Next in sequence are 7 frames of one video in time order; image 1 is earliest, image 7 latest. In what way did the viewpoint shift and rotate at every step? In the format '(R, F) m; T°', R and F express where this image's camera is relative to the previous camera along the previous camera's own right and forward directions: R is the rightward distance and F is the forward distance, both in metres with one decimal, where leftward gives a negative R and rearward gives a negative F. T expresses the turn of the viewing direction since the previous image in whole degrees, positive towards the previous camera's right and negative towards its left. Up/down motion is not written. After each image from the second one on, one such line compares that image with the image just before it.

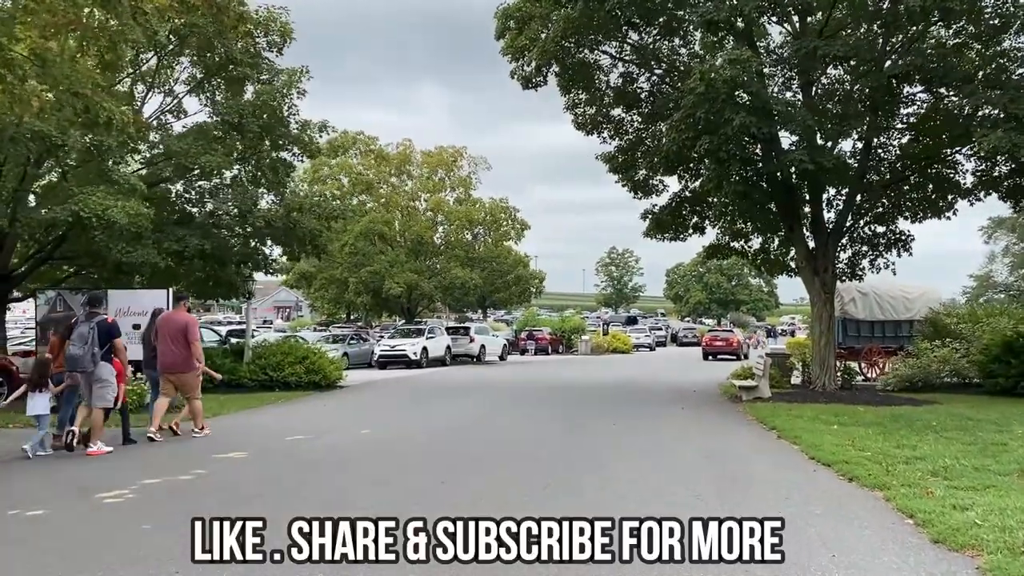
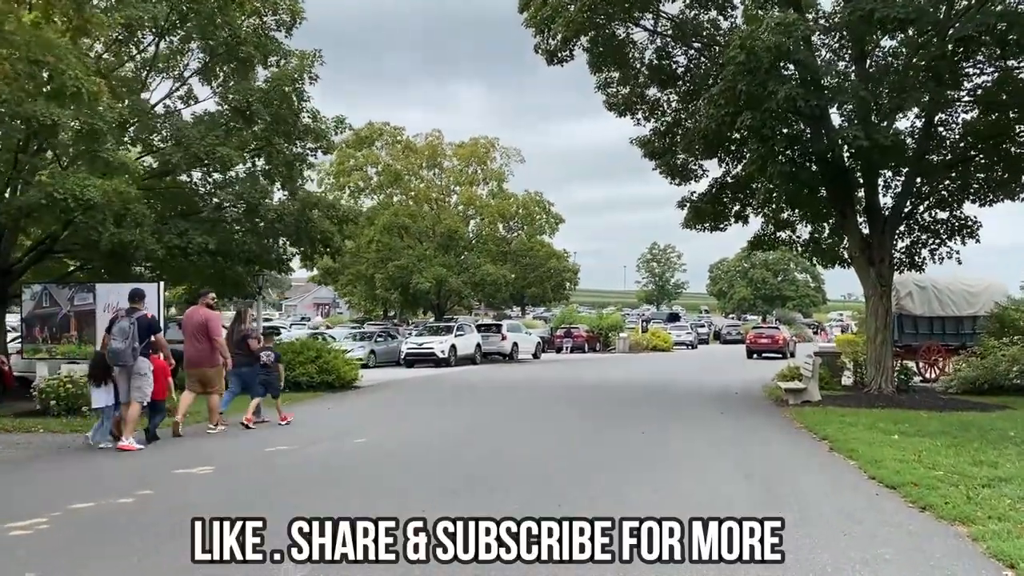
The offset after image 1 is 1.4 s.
(+0.3, +1.4) m; -3°
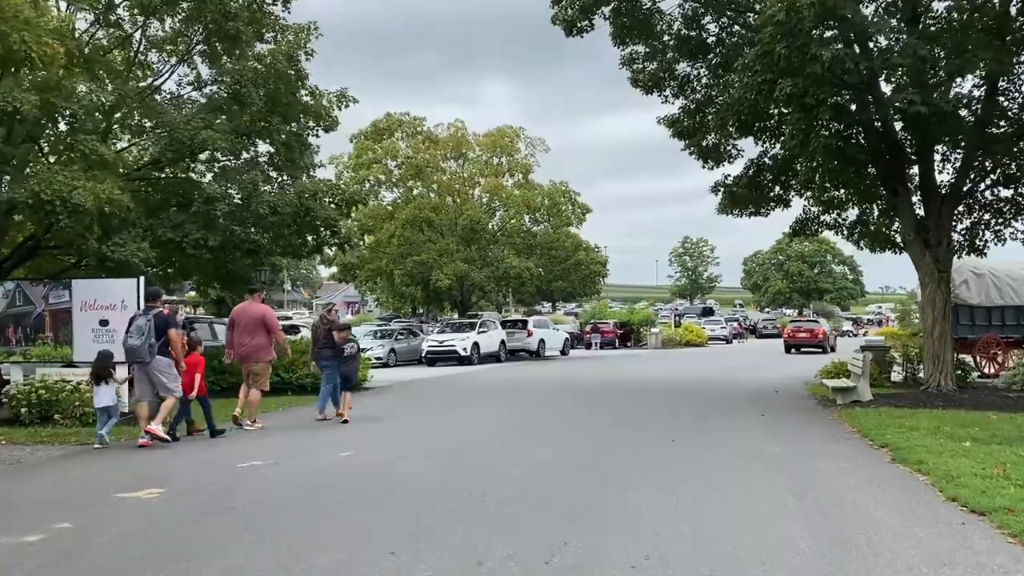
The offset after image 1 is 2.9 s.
(+0.3, +1.4) m; -2°
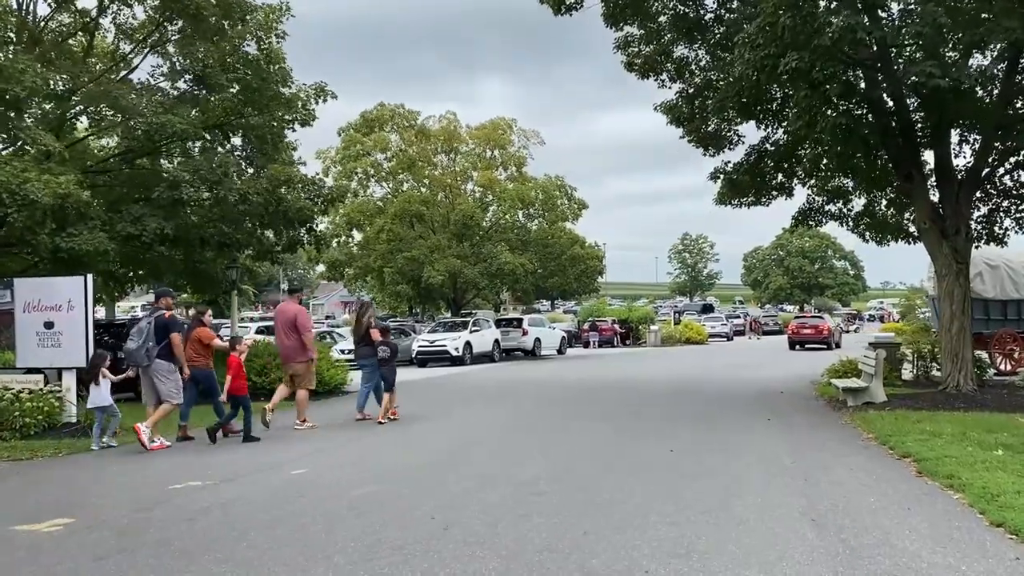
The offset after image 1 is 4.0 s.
(+0.2, +1.1) m; 0°
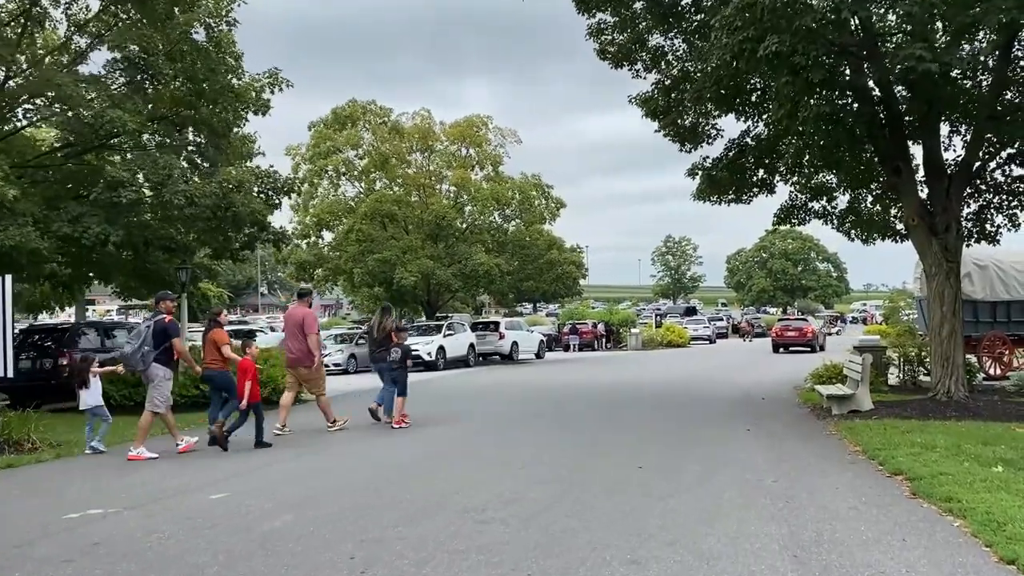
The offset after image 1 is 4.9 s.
(+0.3, +0.9) m; +1°
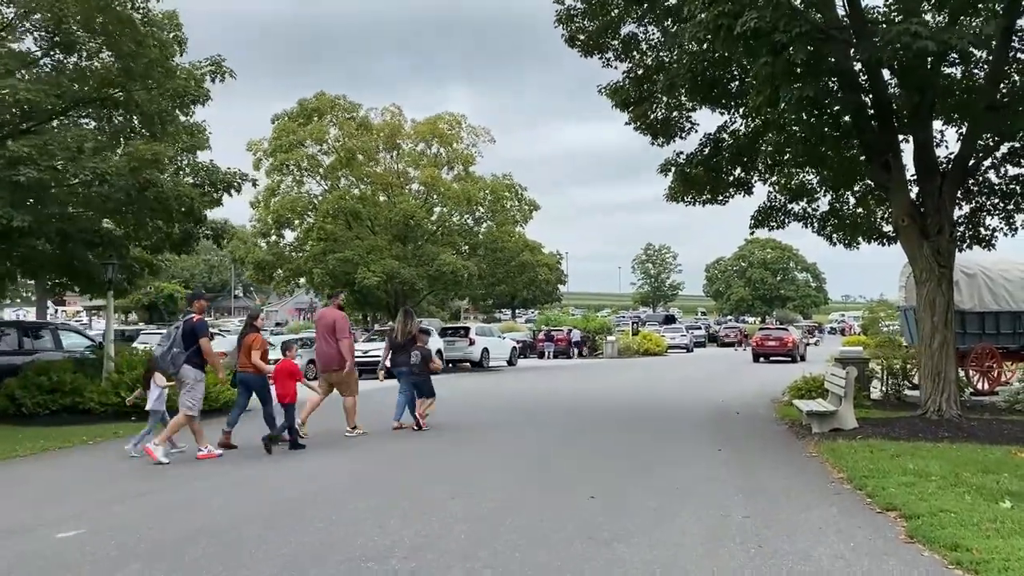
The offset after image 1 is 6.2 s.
(+0.4, +1.2) m; +1°
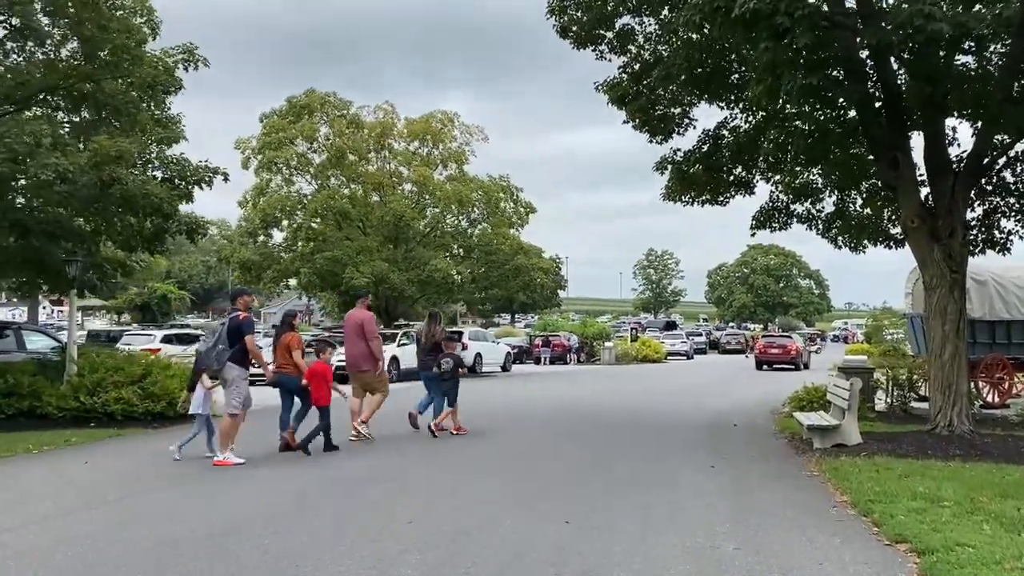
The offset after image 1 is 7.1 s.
(+0.3, +0.8) m; 0°
